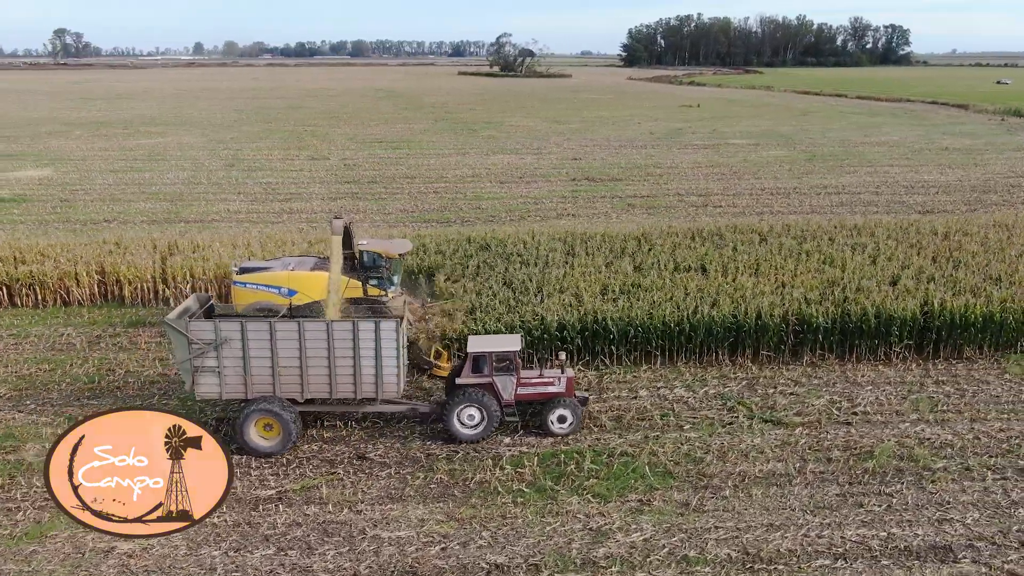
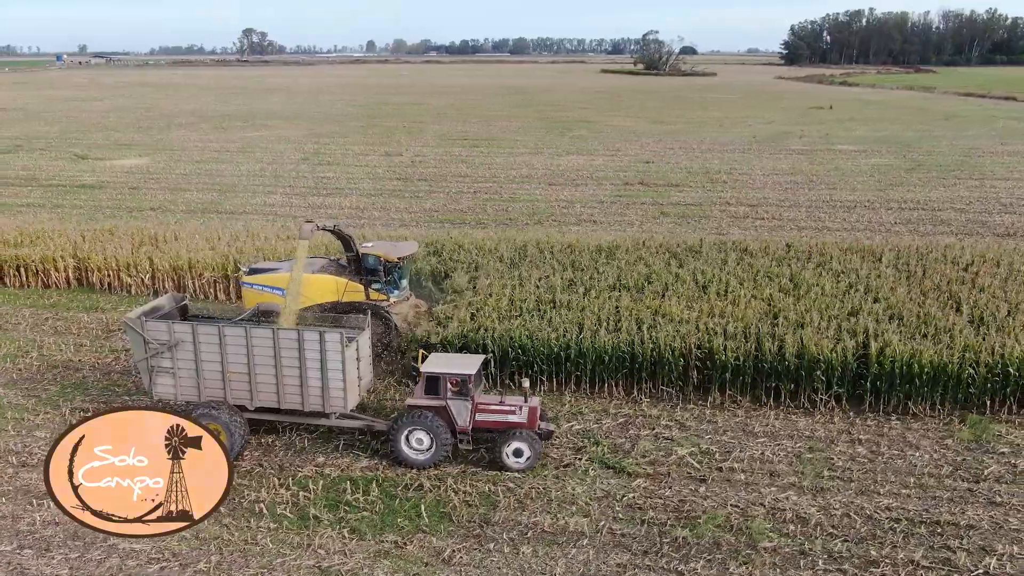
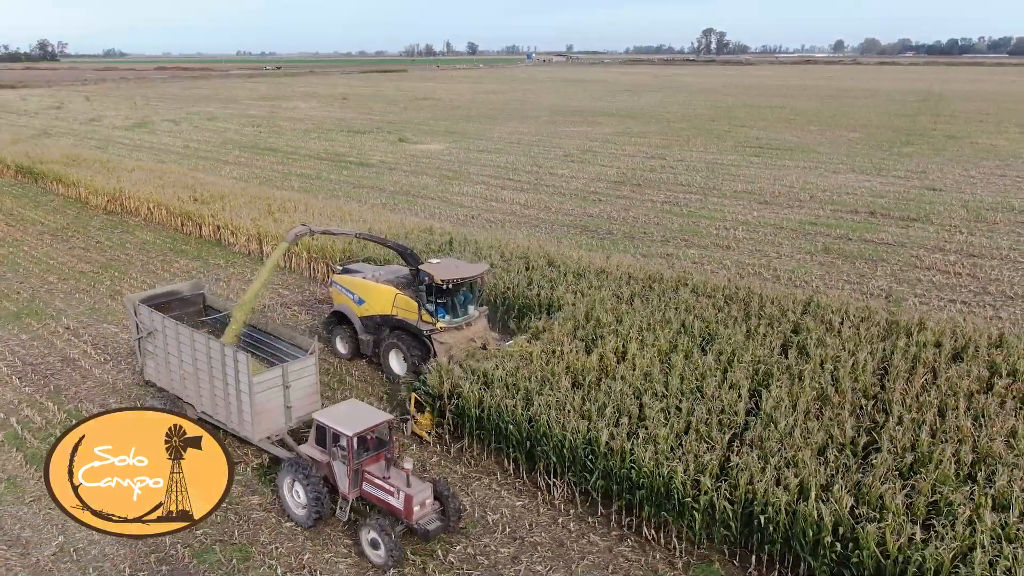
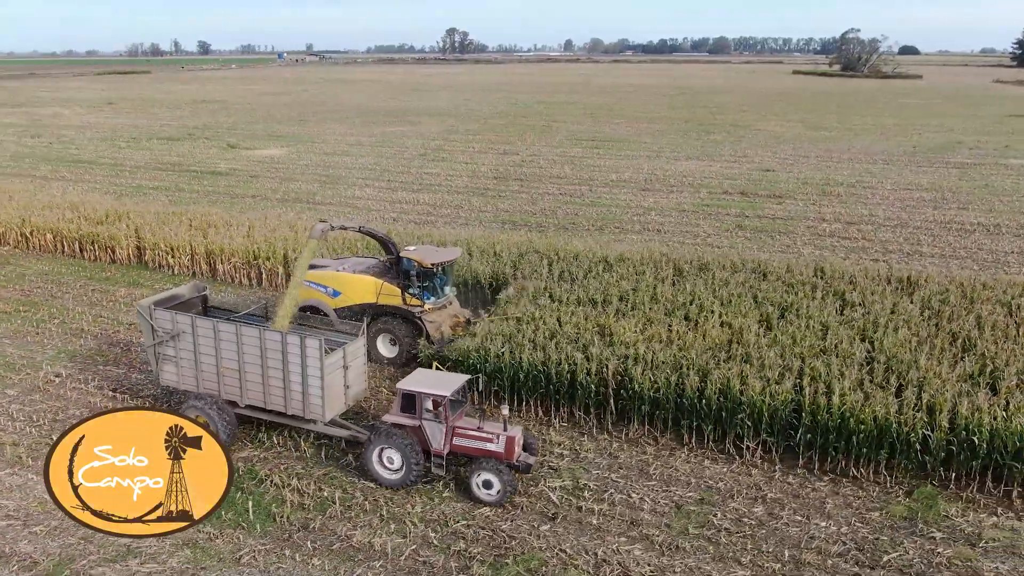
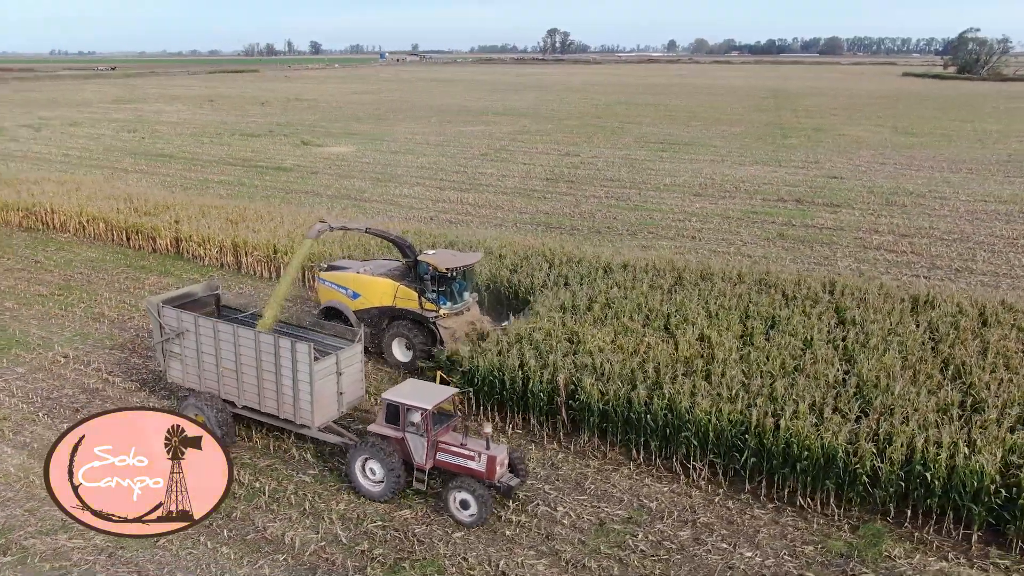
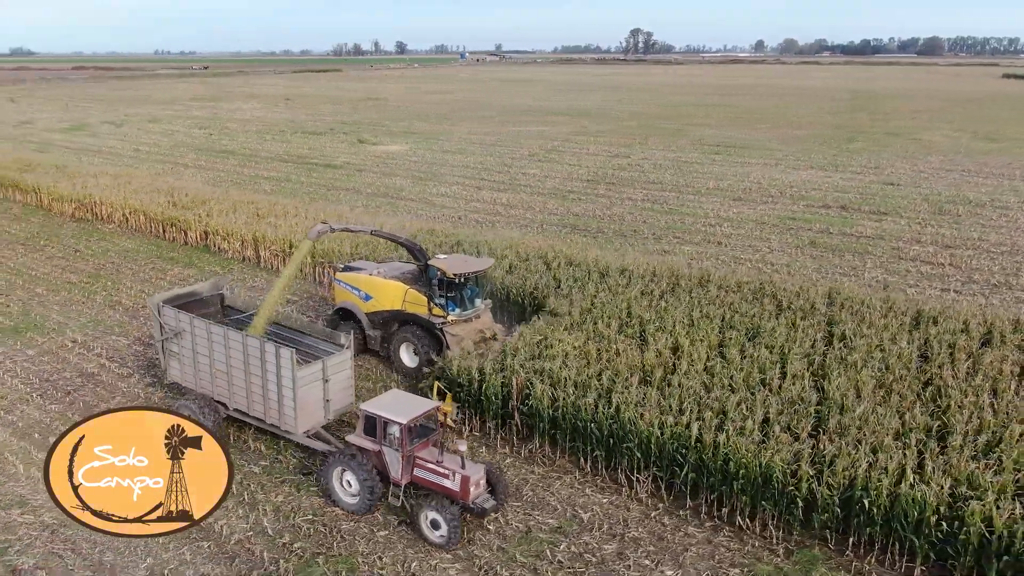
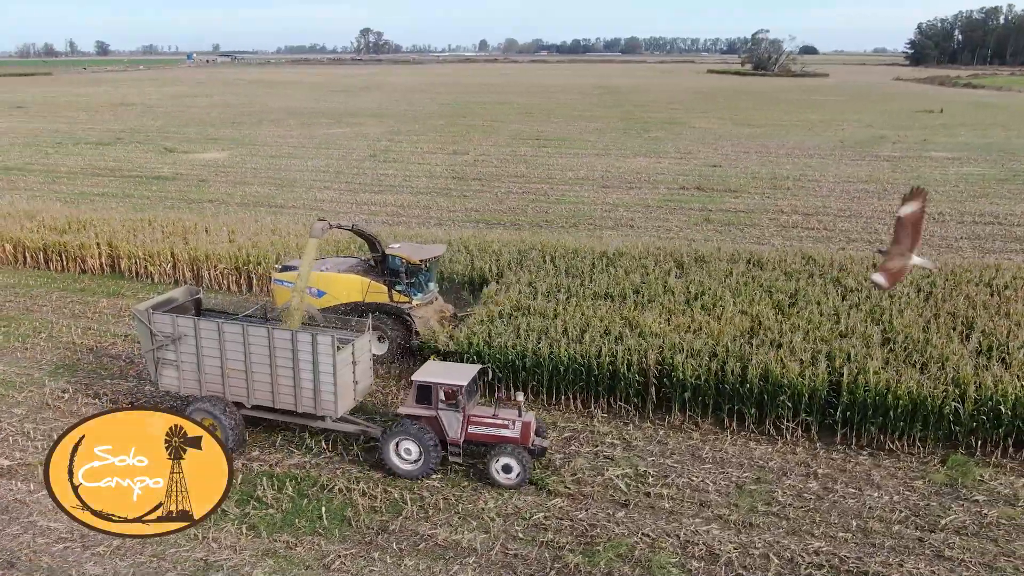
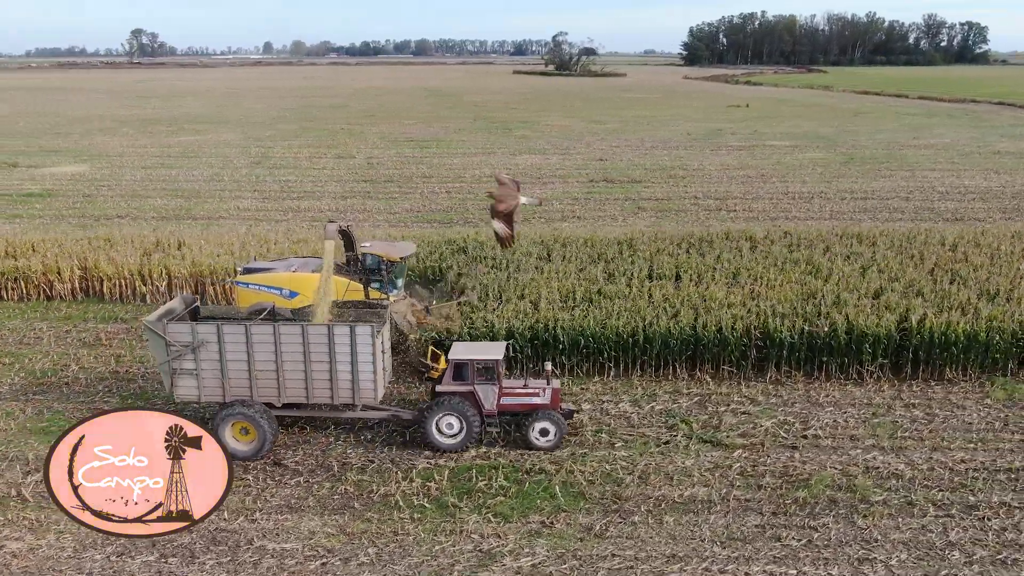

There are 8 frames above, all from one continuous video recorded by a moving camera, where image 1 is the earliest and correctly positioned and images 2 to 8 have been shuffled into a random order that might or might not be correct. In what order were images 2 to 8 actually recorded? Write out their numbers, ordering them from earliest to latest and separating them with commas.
8, 2, 7, 4, 5, 6, 3
